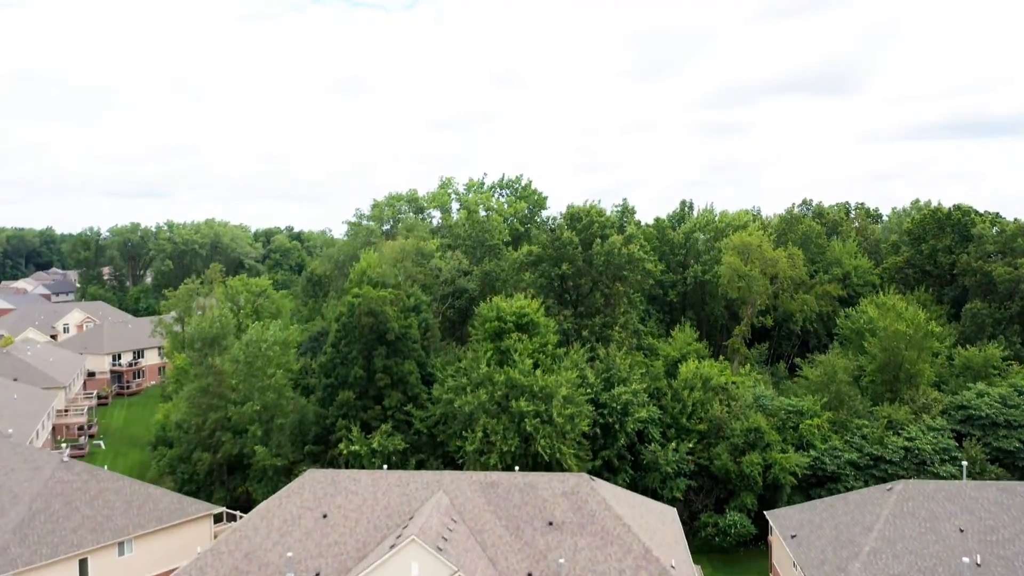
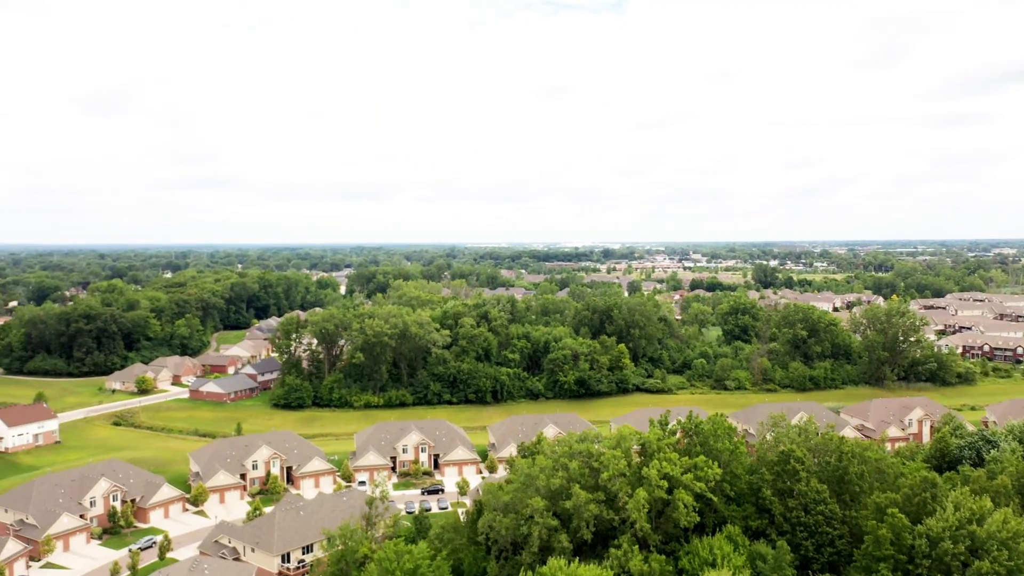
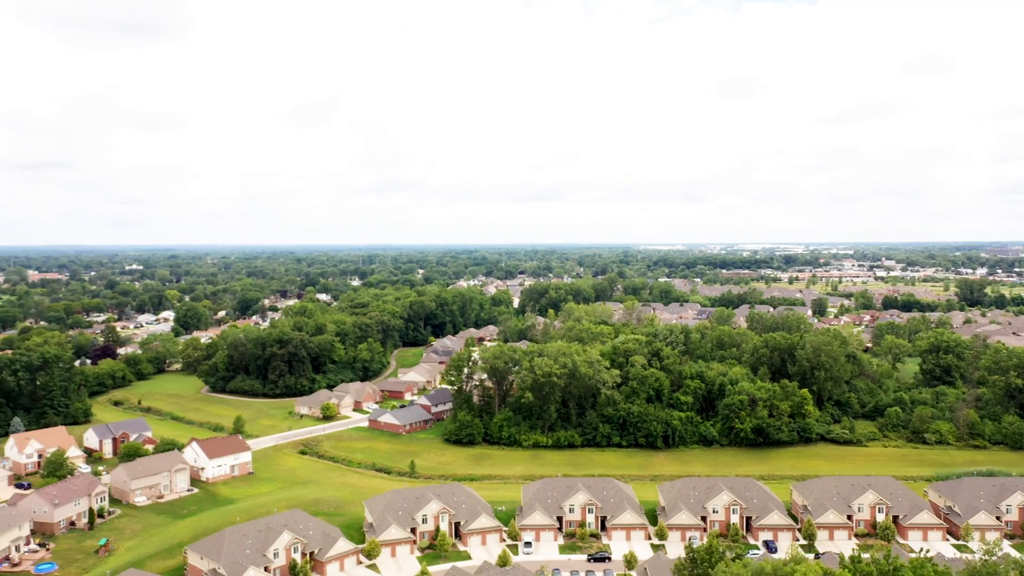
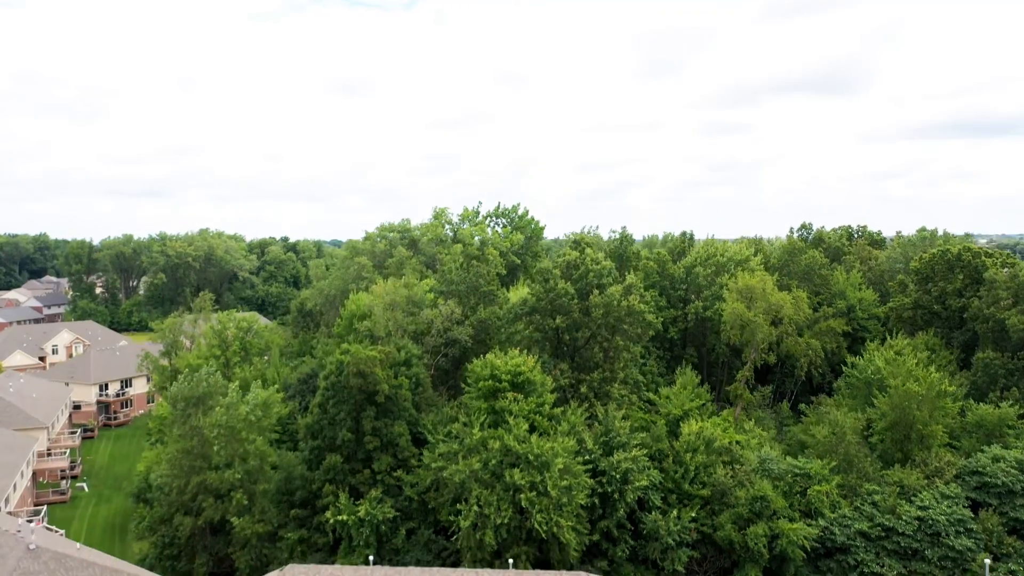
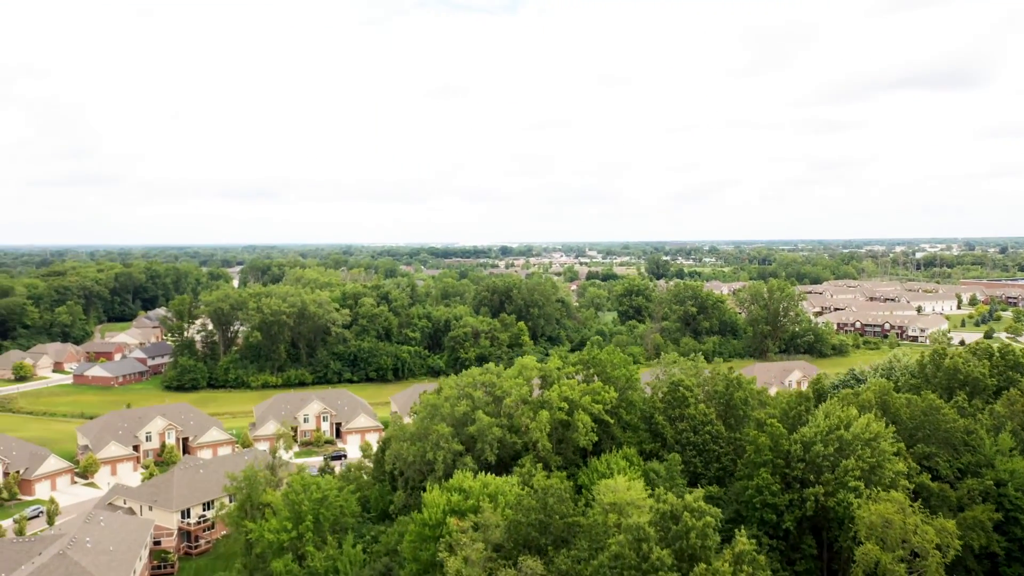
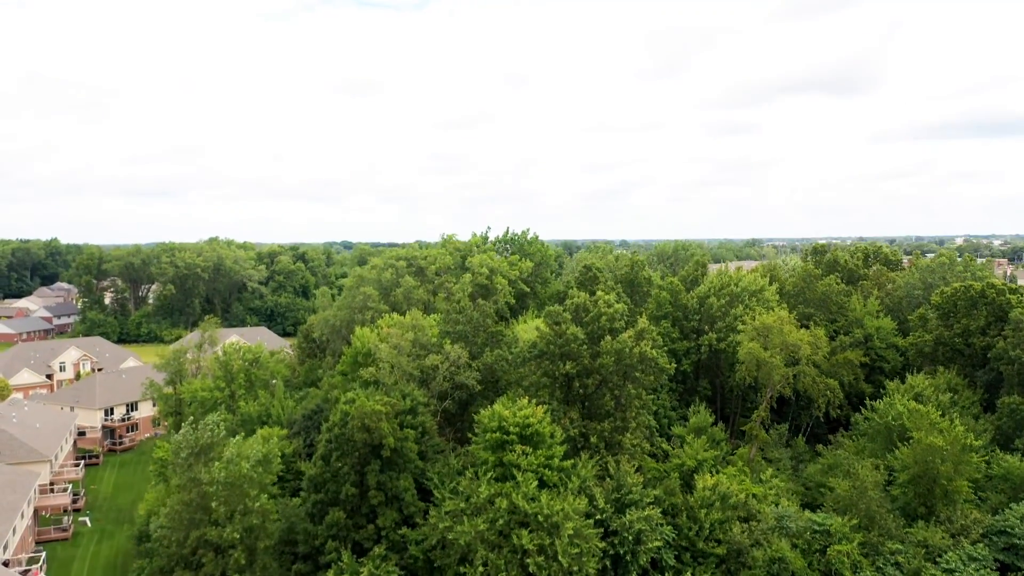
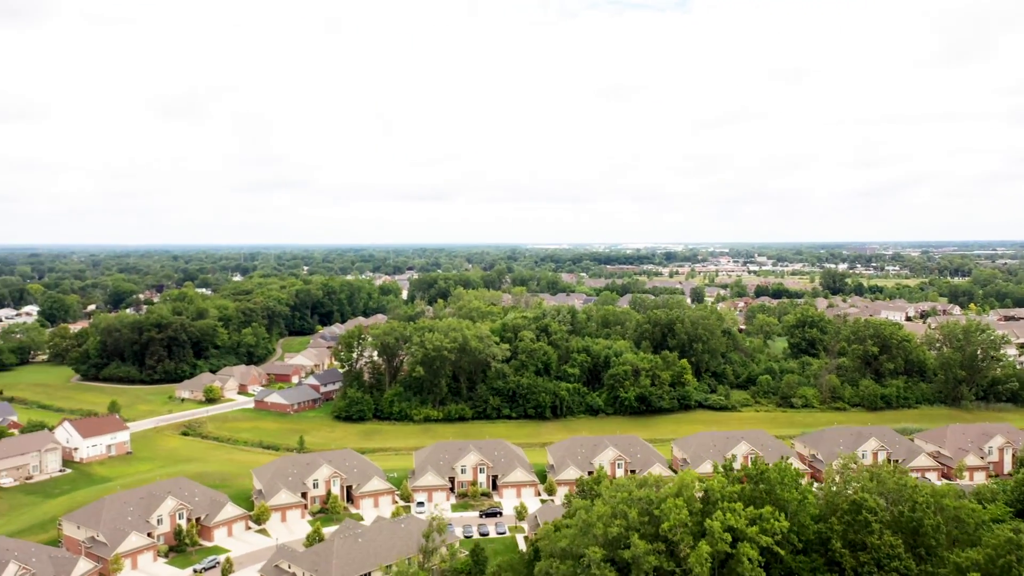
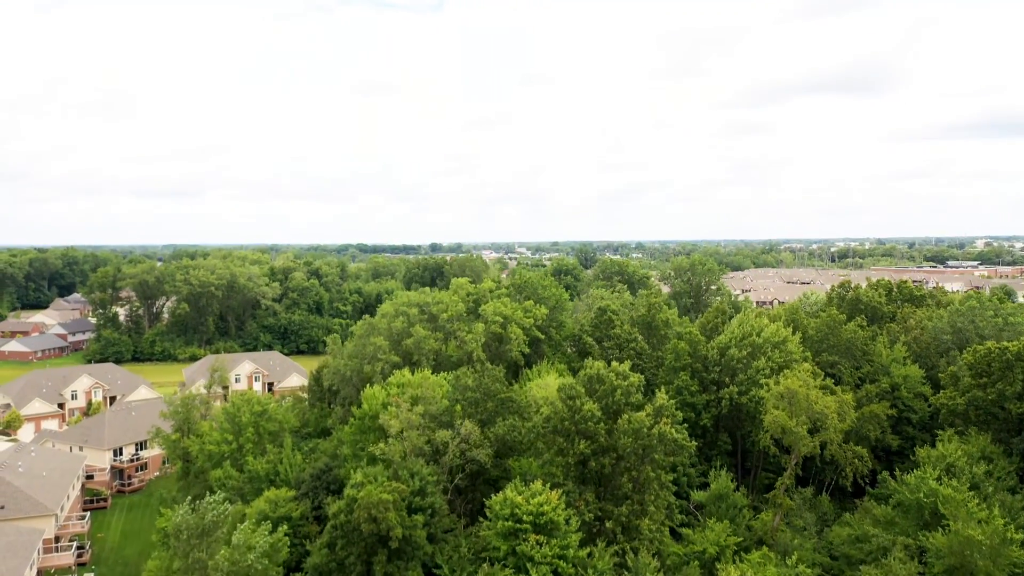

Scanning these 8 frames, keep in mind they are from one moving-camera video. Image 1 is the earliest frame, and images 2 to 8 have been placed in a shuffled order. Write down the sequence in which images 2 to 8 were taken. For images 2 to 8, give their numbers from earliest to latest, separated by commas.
4, 6, 8, 5, 2, 7, 3
